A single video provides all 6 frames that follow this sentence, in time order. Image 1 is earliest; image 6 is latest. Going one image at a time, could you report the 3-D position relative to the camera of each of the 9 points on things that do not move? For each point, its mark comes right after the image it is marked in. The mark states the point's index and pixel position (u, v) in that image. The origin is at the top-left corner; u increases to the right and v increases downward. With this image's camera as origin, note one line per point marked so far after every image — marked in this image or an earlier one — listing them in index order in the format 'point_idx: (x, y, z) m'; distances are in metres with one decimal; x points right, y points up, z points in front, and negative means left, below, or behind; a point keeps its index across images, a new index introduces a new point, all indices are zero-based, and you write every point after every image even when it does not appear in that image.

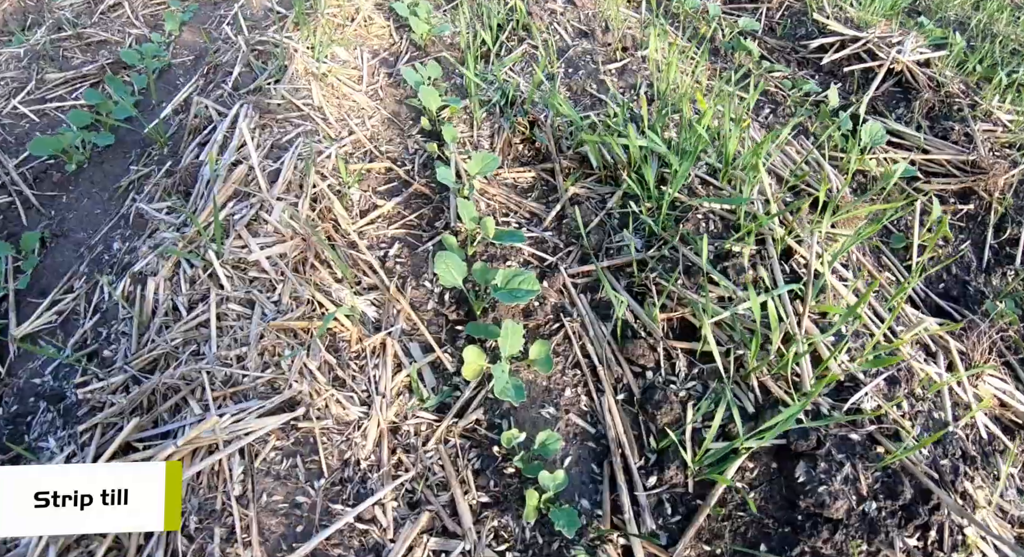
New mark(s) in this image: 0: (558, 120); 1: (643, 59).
0: (+0.1, +0.4, +2.1) m
1: (+0.4, +0.7, +2.3) m
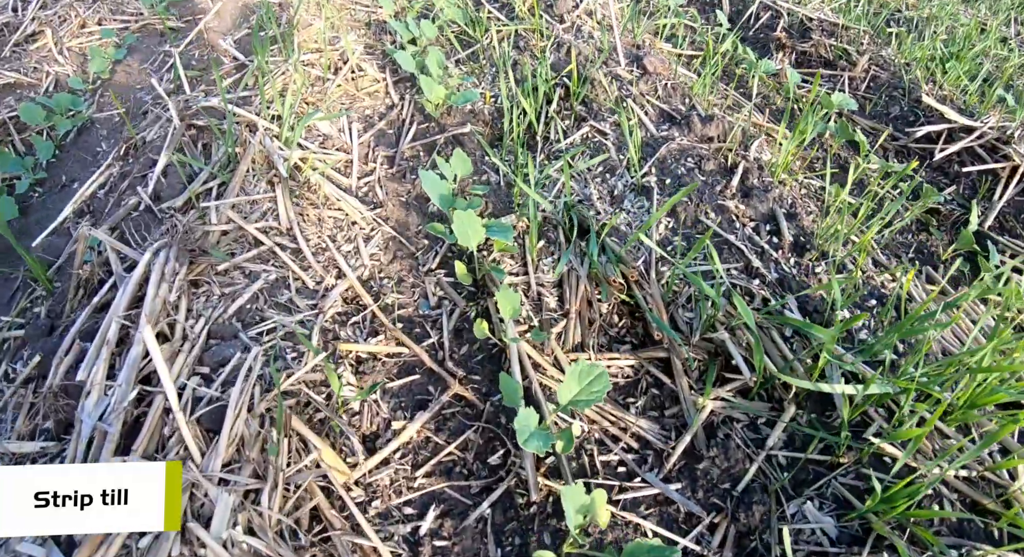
0: (+0.3, 0.0, +1.4) m
1: (+0.5, +0.2, +1.6) m
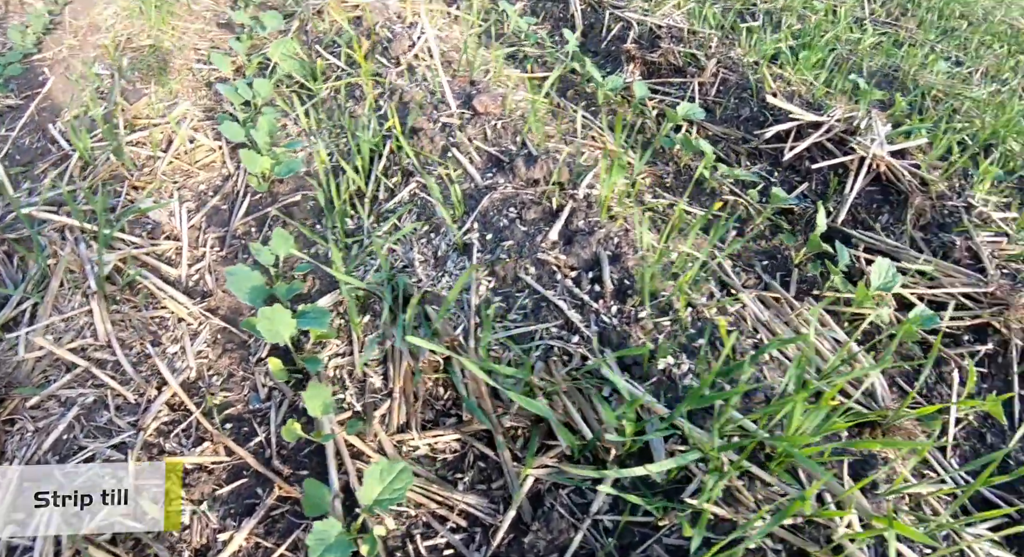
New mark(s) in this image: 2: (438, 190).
0: (0.0, -0.1, +1.4) m
1: (+0.2, +0.2, +1.6) m
2: (-0.1, +0.2, +1.6) m
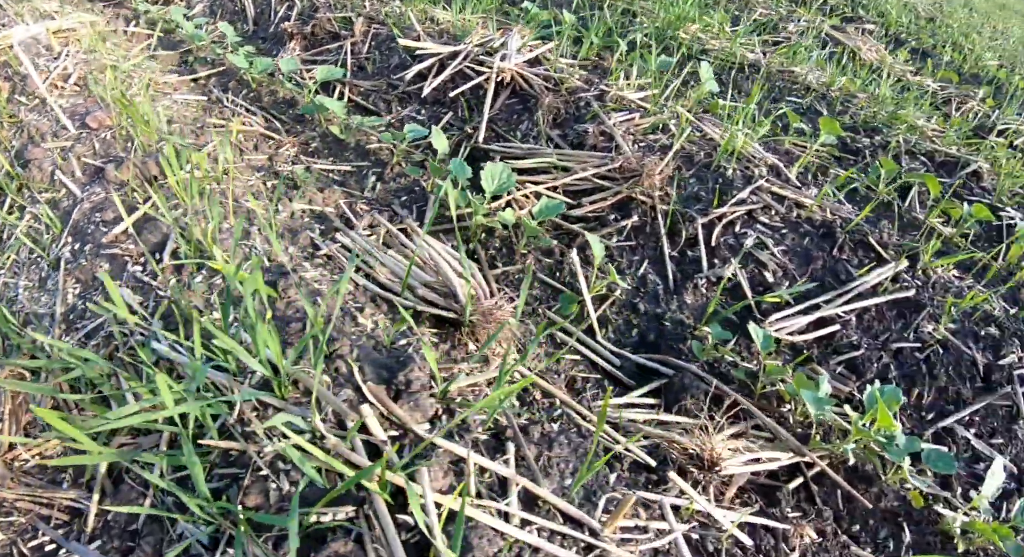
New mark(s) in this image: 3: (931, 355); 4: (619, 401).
0: (-0.9, -0.1, +1.4) m
1: (-0.7, +0.2, +1.6) m
2: (-1.0, +0.1, +1.7) m
3: (+1.0, -0.2, +1.8) m
4: (+0.2, -0.2, +1.5) m
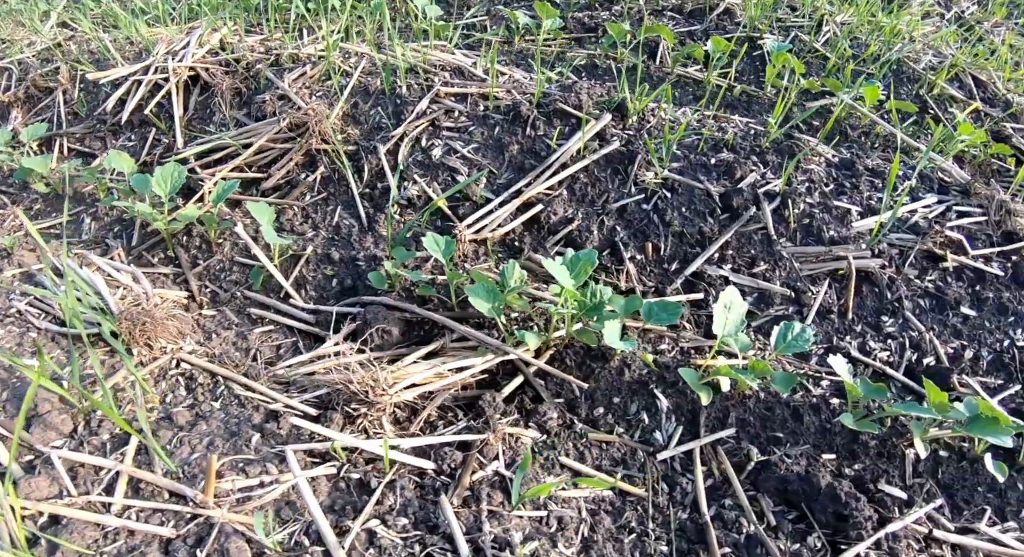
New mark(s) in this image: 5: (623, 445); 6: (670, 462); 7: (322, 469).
0: (-1.5, -0.4, +1.5) m
1: (-1.4, 0.0, +1.7) m
2: (-1.7, -0.2, +1.7) m
3: (+0.3, +0.2, +1.6) m
4: (-0.4, -0.2, +1.5) m
5: (+0.2, -0.3, +1.4) m
6: (+0.3, -0.3, +1.4) m
7: (-0.3, -0.3, +1.3) m
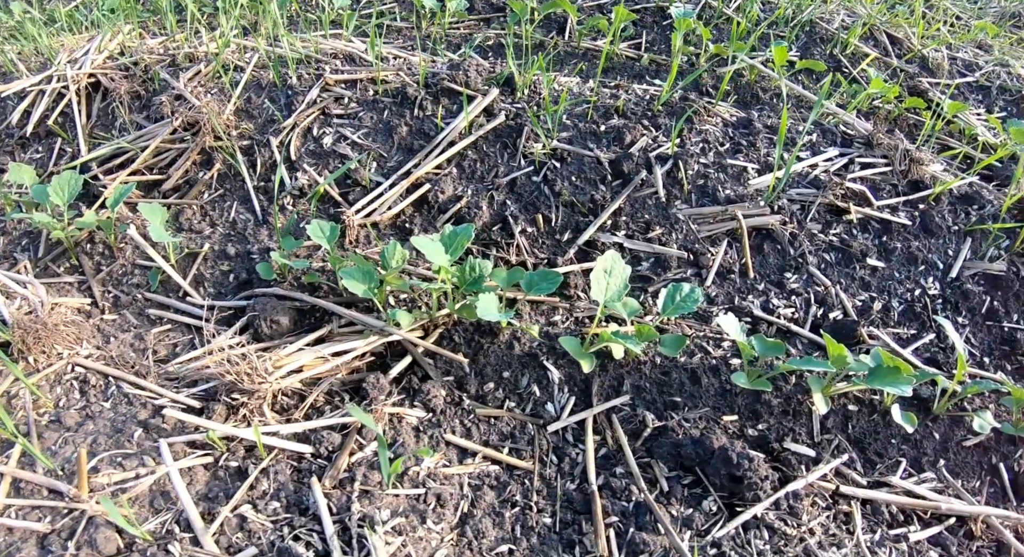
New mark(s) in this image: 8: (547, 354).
0: (-1.6, -0.4, +1.5) m
1: (-1.6, -0.1, +1.7) m
2: (-1.9, -0.3, +1.8) m
3: (+0.1, +0.2, +1.6) m
4: (-0.6, -0.1, +1.4) m
5: (0.0, -0.3, +1.4) m
6: (+0.1, -0.3, +1.4) m
7: (-0.5, -0.3, +1.3) m
8: (+0.1, -0.1, +1.4) m
